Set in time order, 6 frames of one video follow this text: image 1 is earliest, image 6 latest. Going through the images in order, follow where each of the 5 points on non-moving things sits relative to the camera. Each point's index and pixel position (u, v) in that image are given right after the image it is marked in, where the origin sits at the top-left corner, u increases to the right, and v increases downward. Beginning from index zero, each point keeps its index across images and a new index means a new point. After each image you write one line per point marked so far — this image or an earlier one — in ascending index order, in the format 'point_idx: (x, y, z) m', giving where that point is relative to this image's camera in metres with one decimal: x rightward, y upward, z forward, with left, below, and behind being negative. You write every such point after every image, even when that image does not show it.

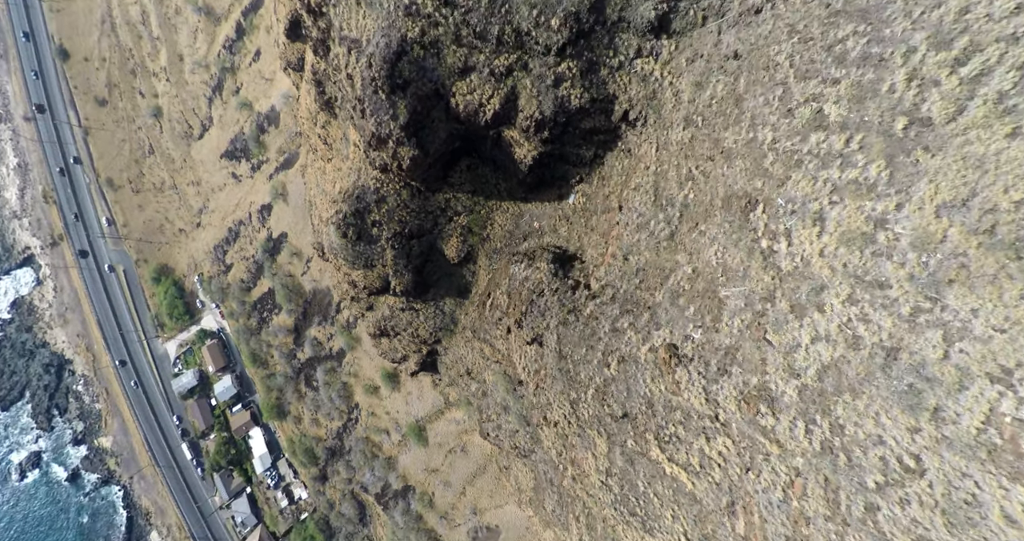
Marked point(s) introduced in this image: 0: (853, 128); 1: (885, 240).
0: (+6.2, +2.5, +9.7) m
1: (+6.5, +0.4, +9.4) m
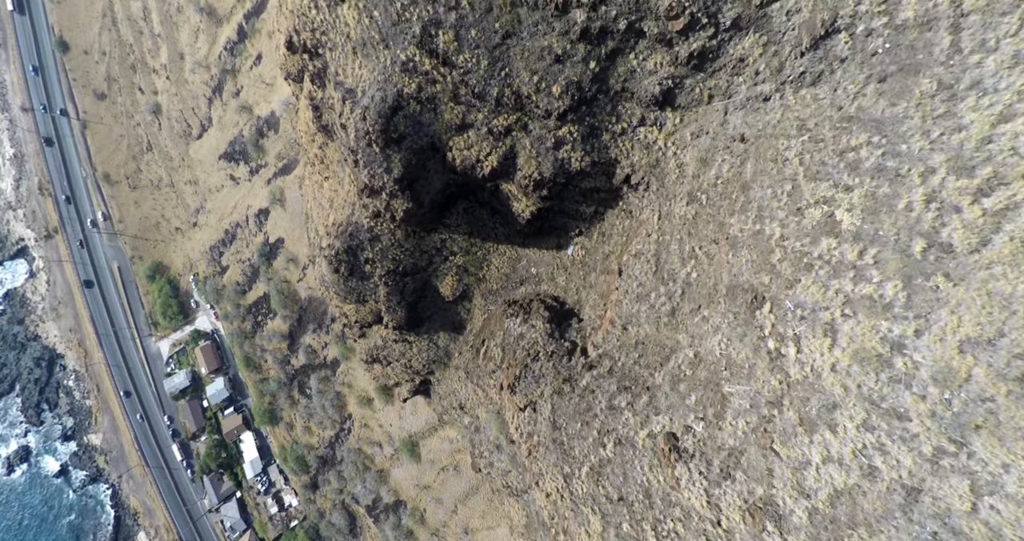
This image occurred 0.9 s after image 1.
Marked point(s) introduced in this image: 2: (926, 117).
0: (+6.1, +0.5, +9.3) m
1: (+6.4, -1.6, +8.8) m
2: (+6.7, +2.4, +8.8) m
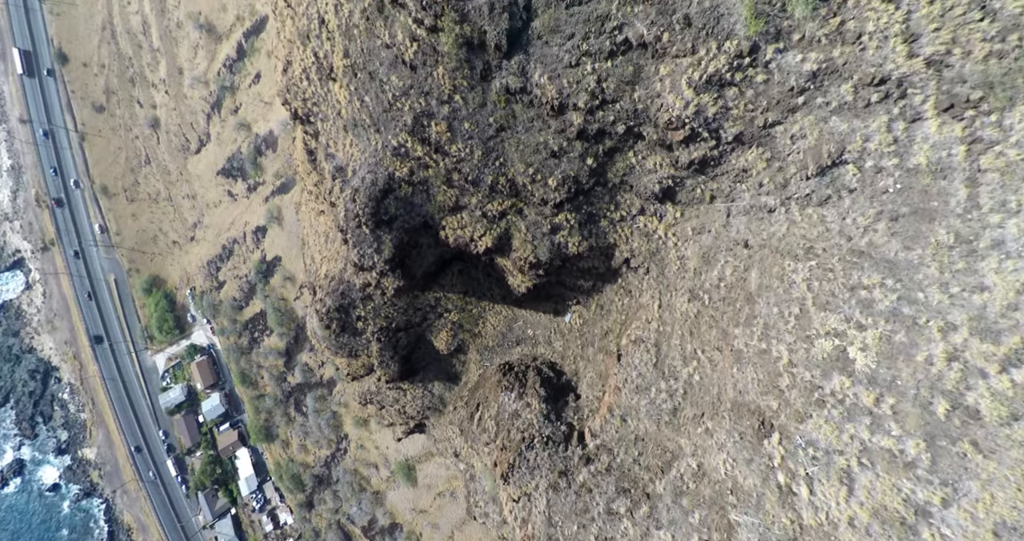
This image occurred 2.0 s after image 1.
0: (+6.0, -1.8, +8.7) m
1: (+6.2, -3.9, +8.1) m
2: (+6.6, +0.1, +8.3) m
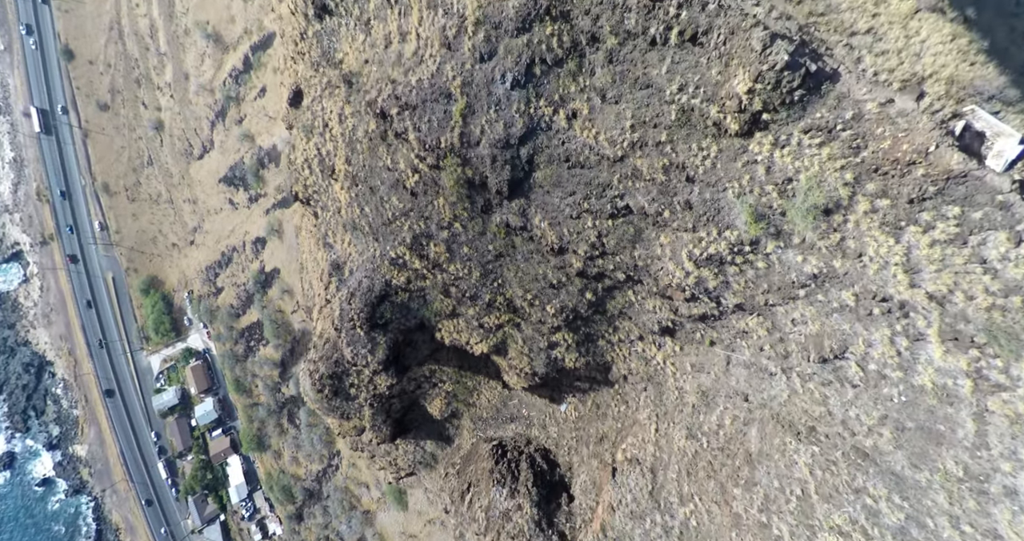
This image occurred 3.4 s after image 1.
0: (+5.7, -5.0, +8.2) m
1: (+5.9, -7.0, +7.5) m
2: (+6.5, -3.1, +8.0) m
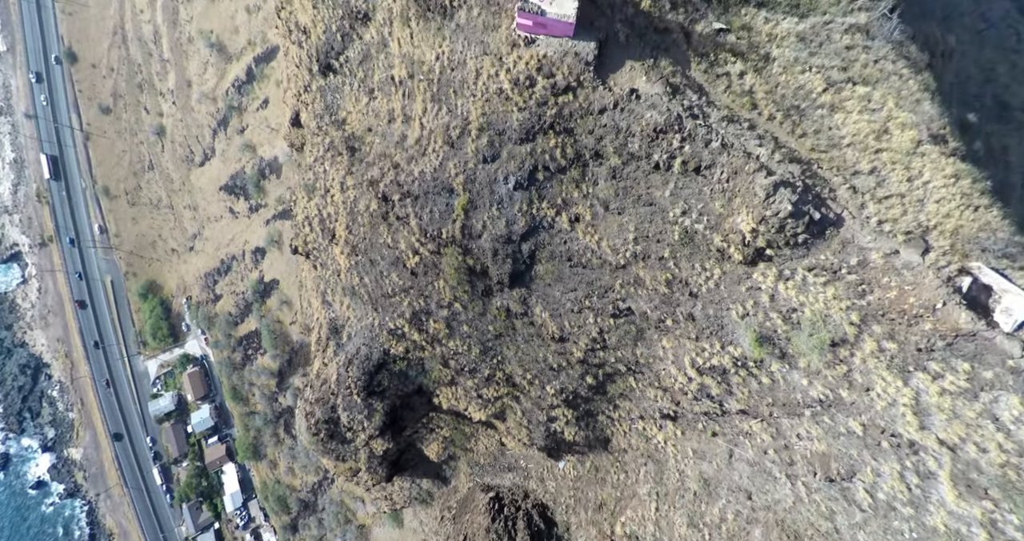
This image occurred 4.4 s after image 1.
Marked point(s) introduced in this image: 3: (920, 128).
0: (+5.7, -6.9, +7.8) m
1: (+5.8, -8.9, +7.0) m
2: (+6.4, -5.0, +7.7) m
3: (+5.9, +2.1, +7.8) m
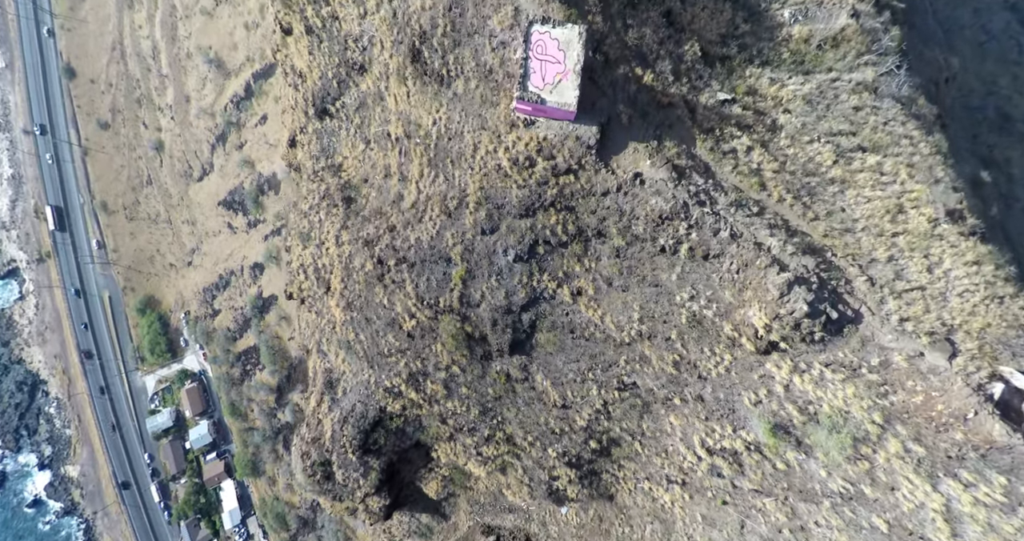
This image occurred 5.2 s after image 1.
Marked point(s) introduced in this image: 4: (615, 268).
0: (+5.8, -8.1, +7.2) m
1: (+6.0, -10.0, +6.3) m
2: (+6.5, -6.2, +7.1) m
3: (+5.9, +0.9, +7.5) m
4: (+1.8, +0.1, +9.7) m
